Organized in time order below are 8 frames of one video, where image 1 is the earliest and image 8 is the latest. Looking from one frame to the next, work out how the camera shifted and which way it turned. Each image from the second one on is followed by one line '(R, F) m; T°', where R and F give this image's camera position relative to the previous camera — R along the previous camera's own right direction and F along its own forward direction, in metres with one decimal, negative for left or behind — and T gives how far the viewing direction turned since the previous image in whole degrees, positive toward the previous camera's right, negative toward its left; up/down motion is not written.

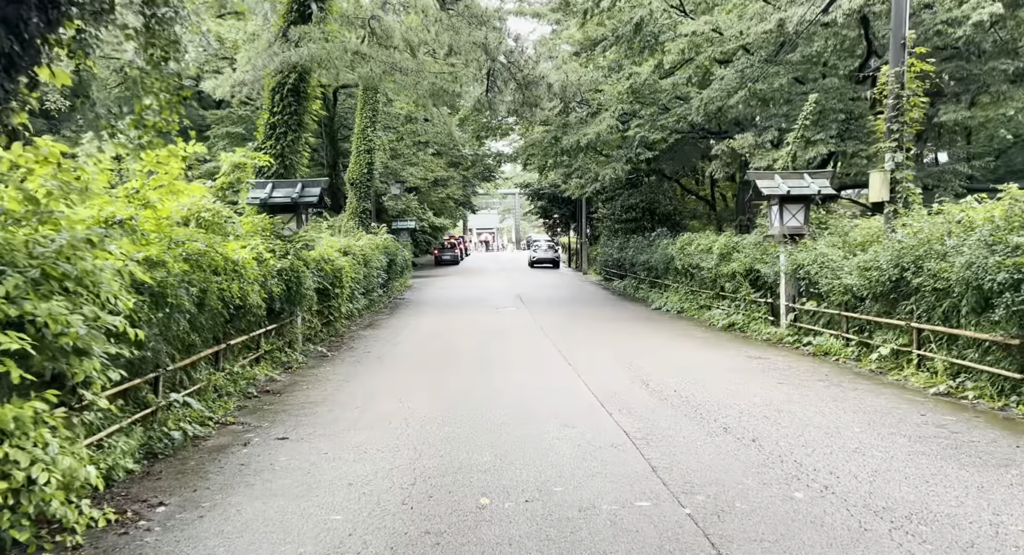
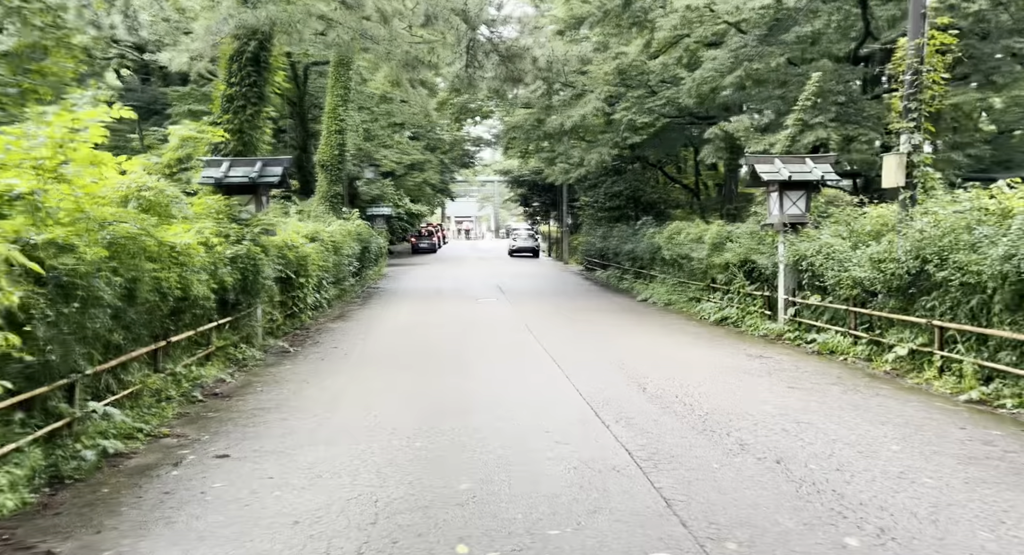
(0.0, +0.9) m; +2°
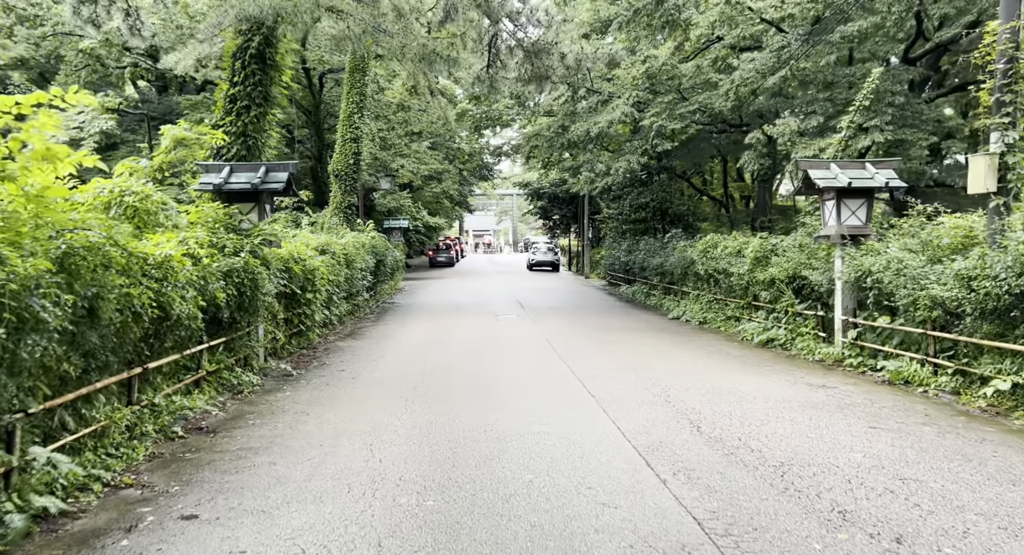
(-0.1, +1.1) m; -1°
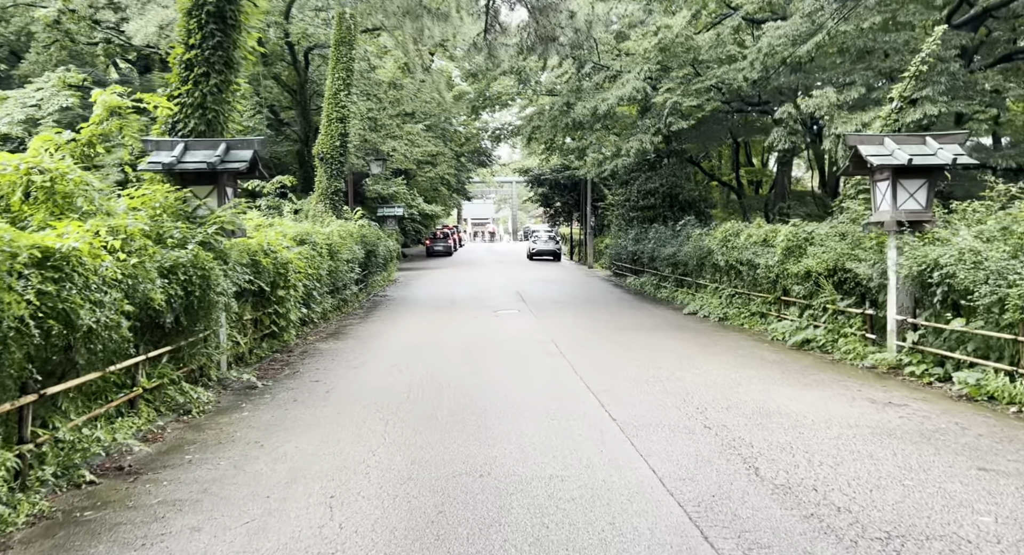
(0.0, +1.4) m; 0°
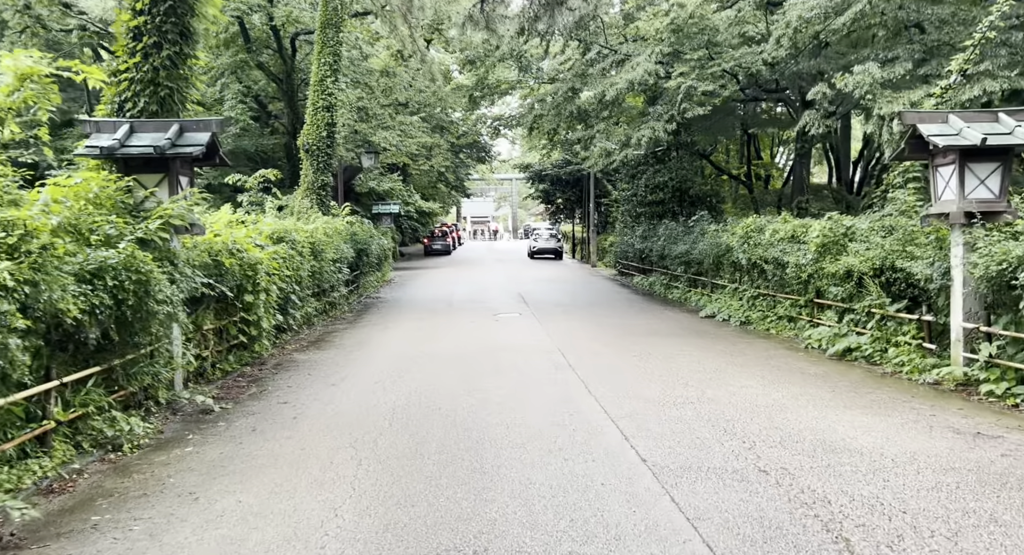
(0.0, +1.3) m; 0°
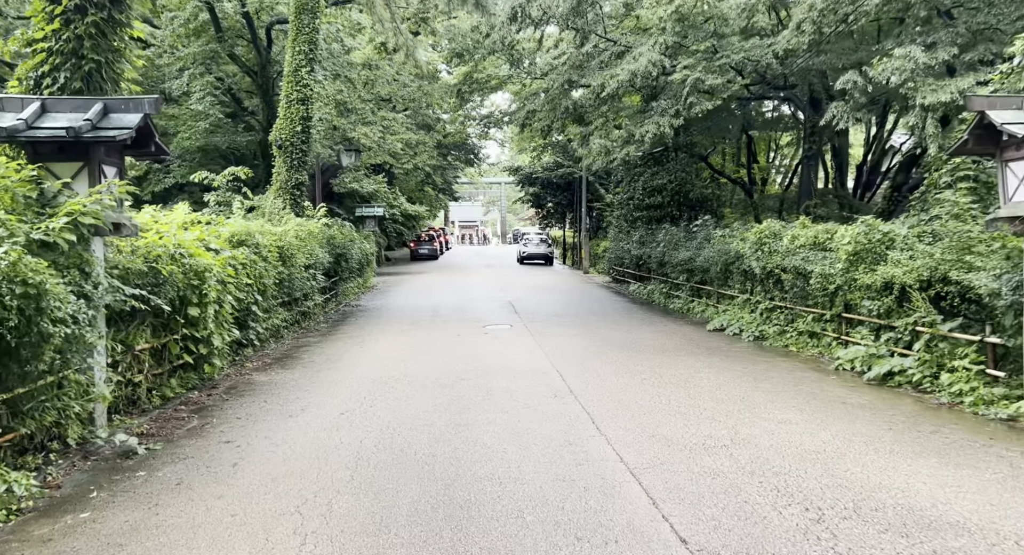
(0.0, +1.3) m; +1°
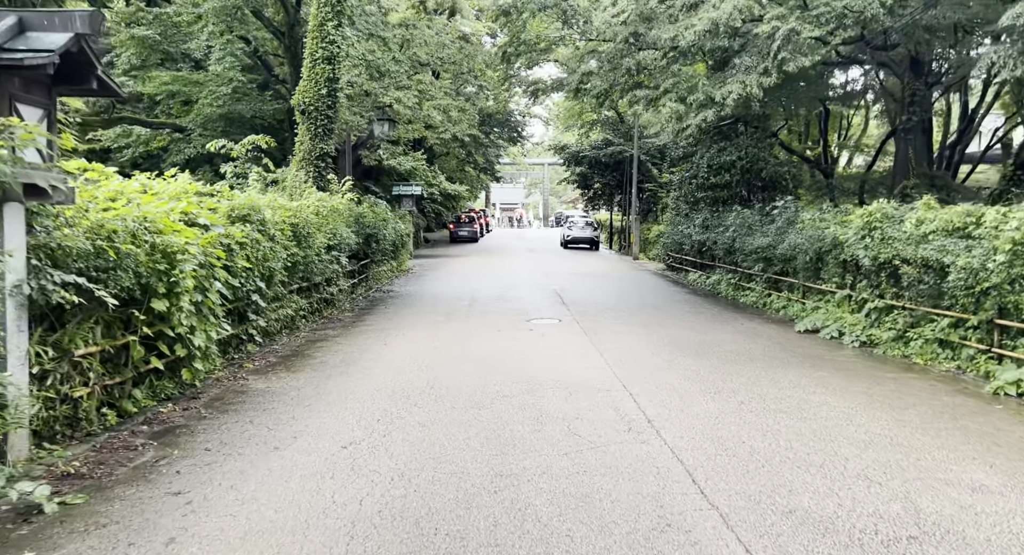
(-0.2, +1.9) m; -3°
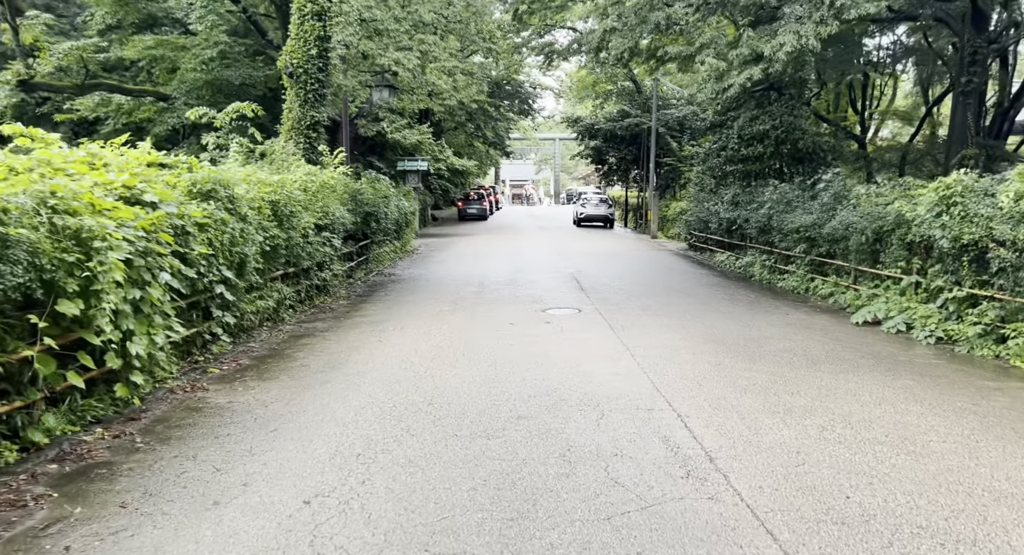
(-0.1, +1.4) m; -1°
